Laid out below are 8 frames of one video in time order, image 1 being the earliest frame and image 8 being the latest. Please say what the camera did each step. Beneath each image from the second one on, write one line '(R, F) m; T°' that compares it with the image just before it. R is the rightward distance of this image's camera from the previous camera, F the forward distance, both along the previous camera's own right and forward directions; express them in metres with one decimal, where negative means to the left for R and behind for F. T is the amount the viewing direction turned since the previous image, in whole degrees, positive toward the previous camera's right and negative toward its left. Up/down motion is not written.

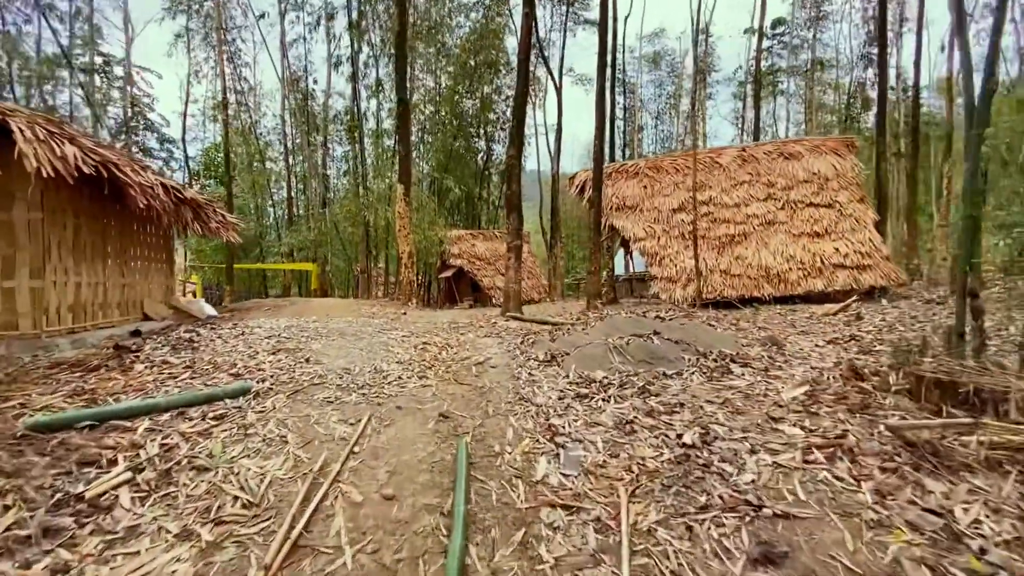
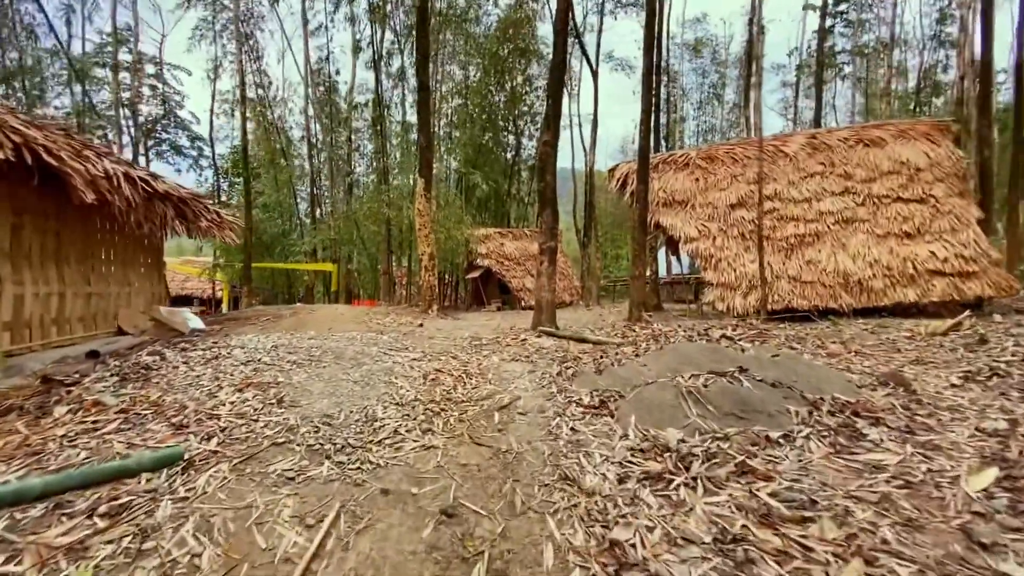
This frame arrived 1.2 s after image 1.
(-0.1, +1.1) m; -3°
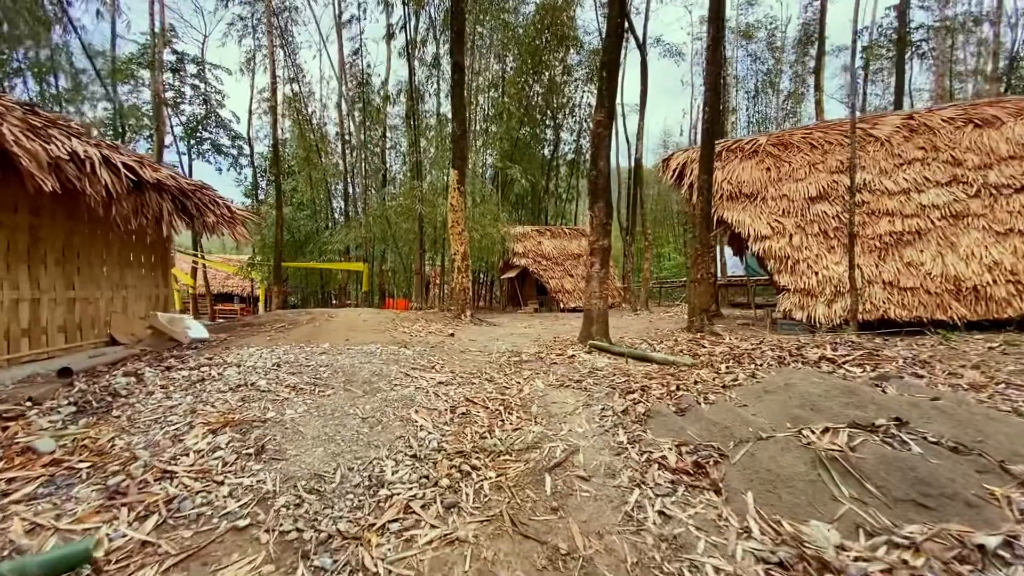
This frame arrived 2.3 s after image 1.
(-0.1, +0.9) m; -4°
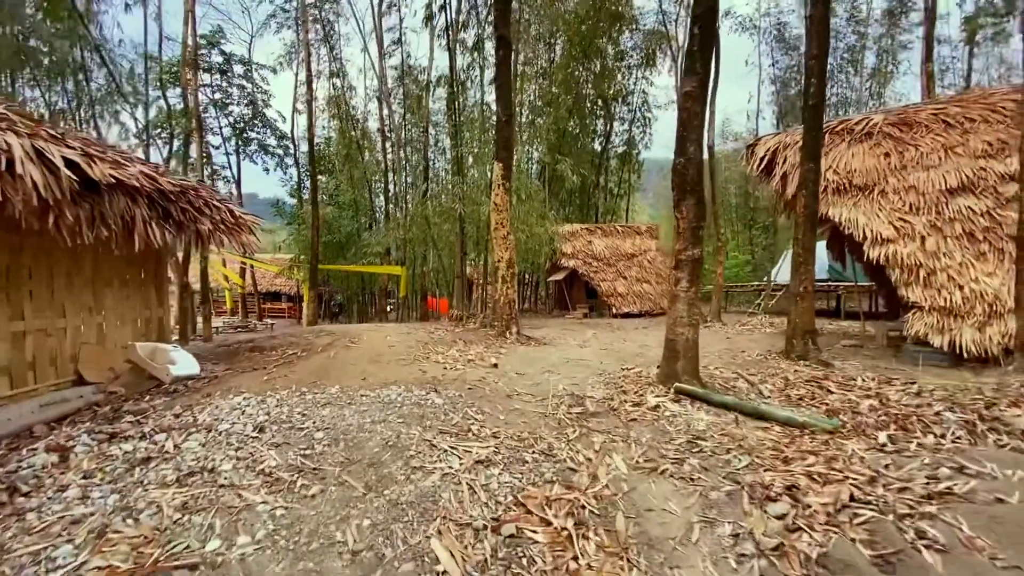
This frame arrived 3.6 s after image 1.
(-0.1, +1.2) m; -5°
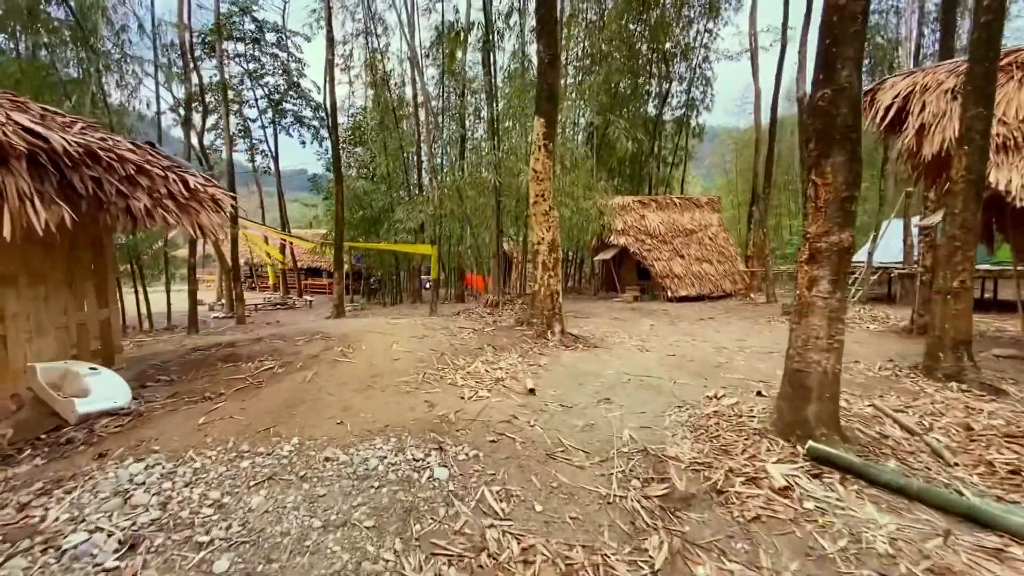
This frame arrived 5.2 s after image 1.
(0.0, +1.3) m; -5°
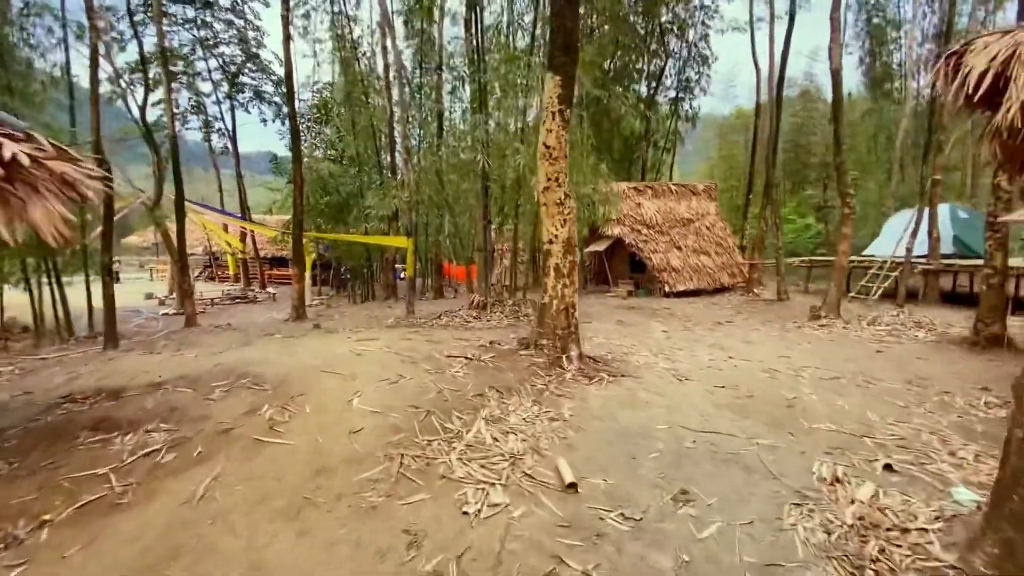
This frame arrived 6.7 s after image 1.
(-0.2, +1.3) m; +3°
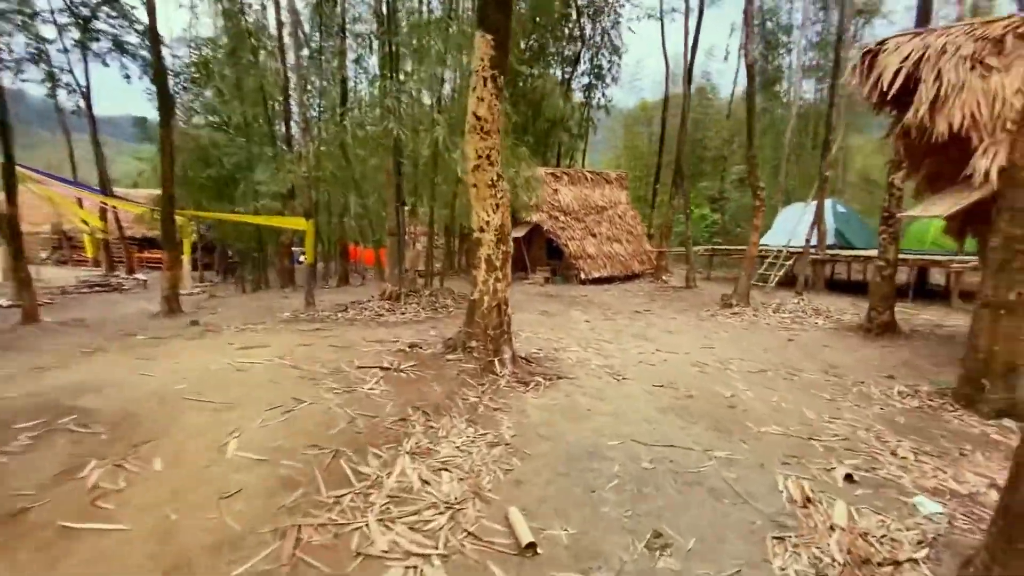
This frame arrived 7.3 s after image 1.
(-0.1, +0.5) m; +11°
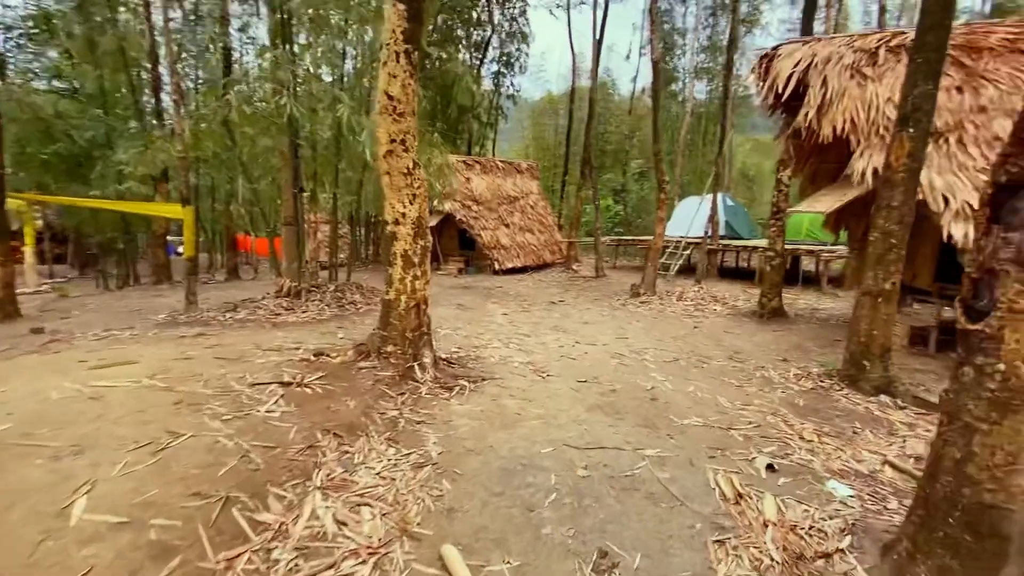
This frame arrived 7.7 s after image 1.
(-0.1, +0.2) m; +11°
